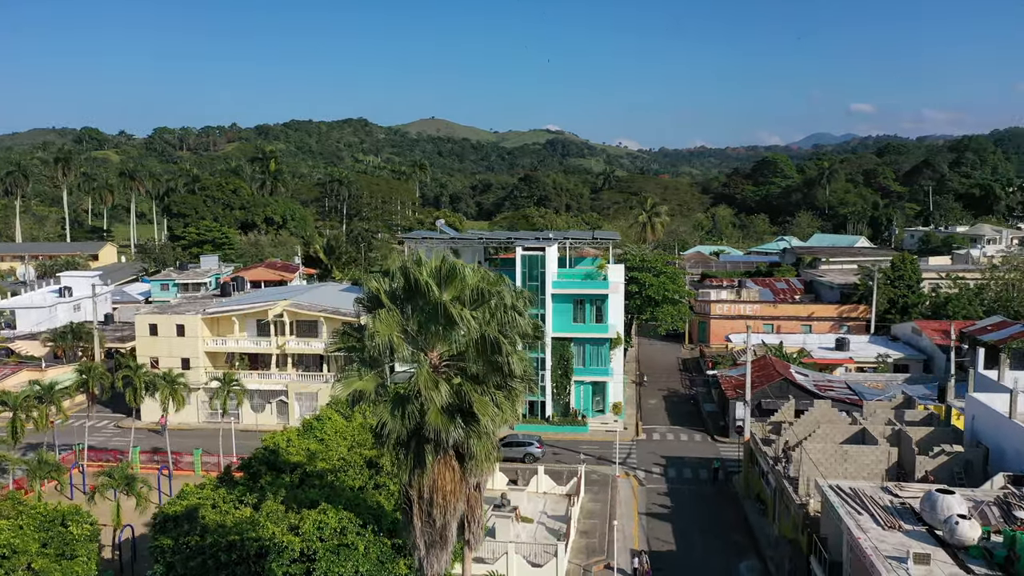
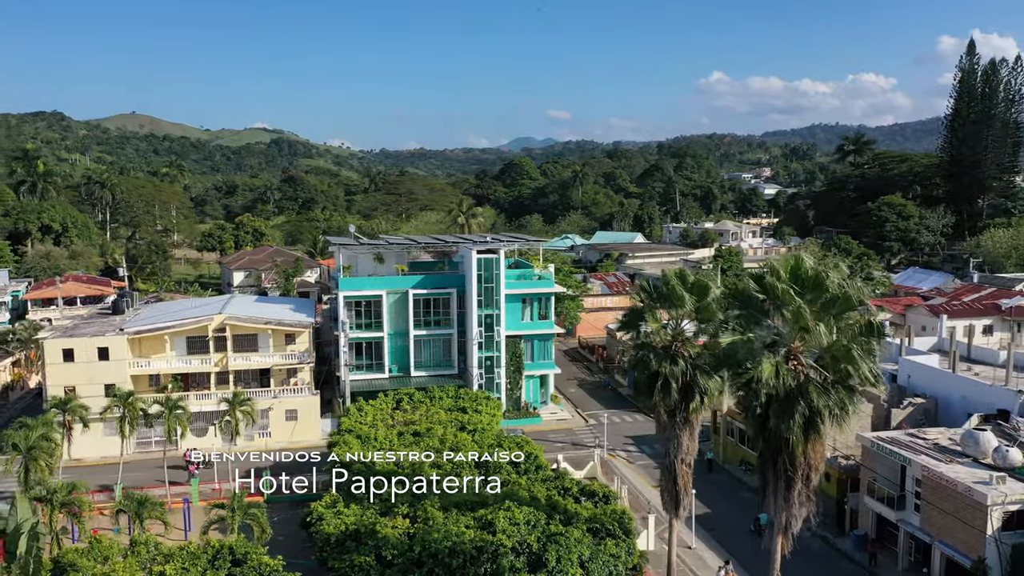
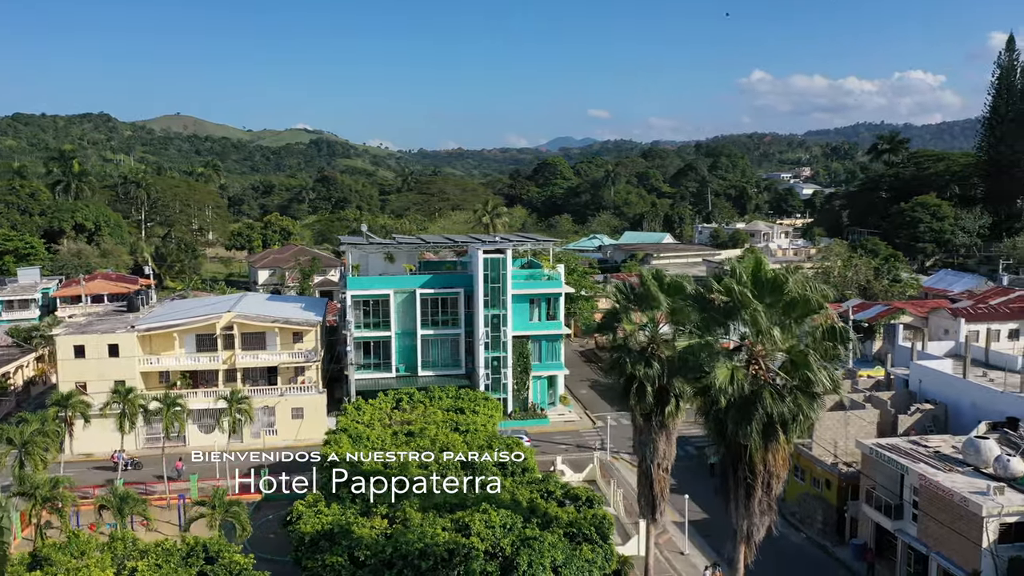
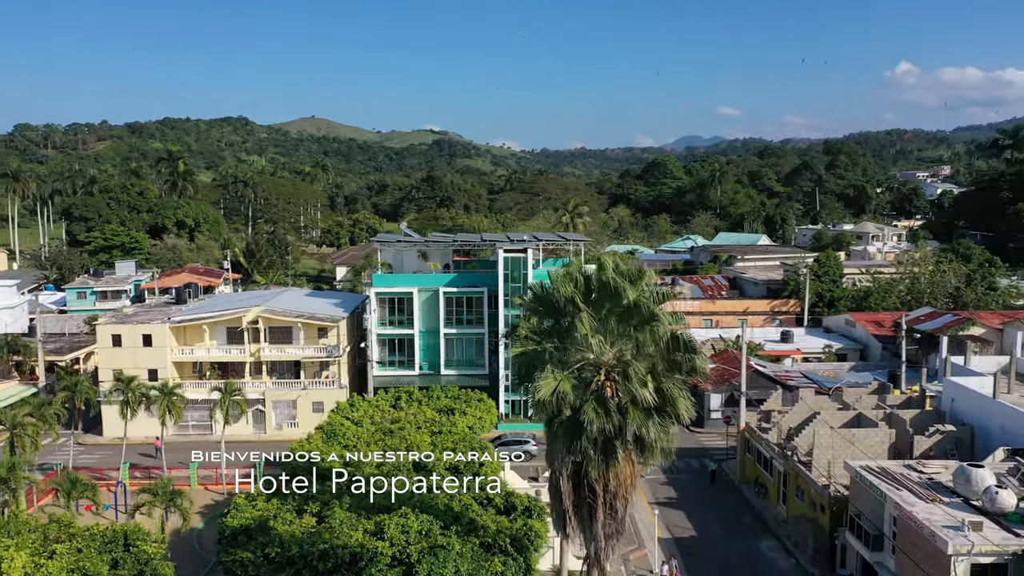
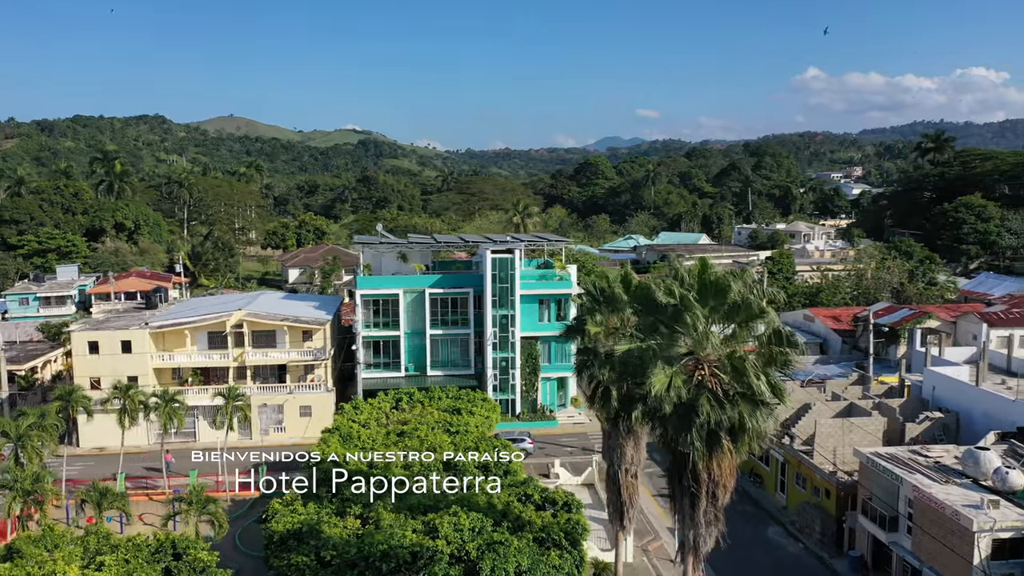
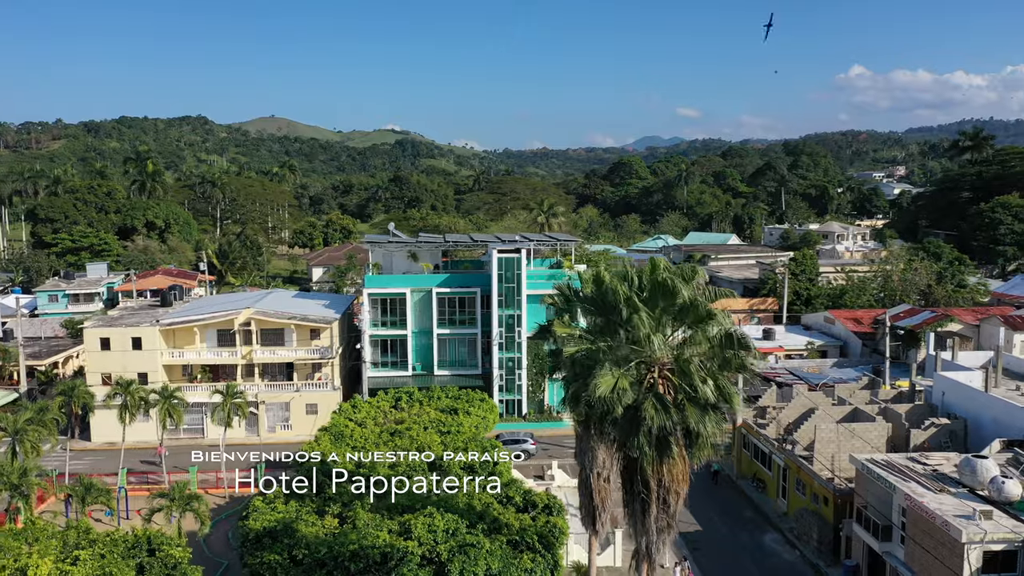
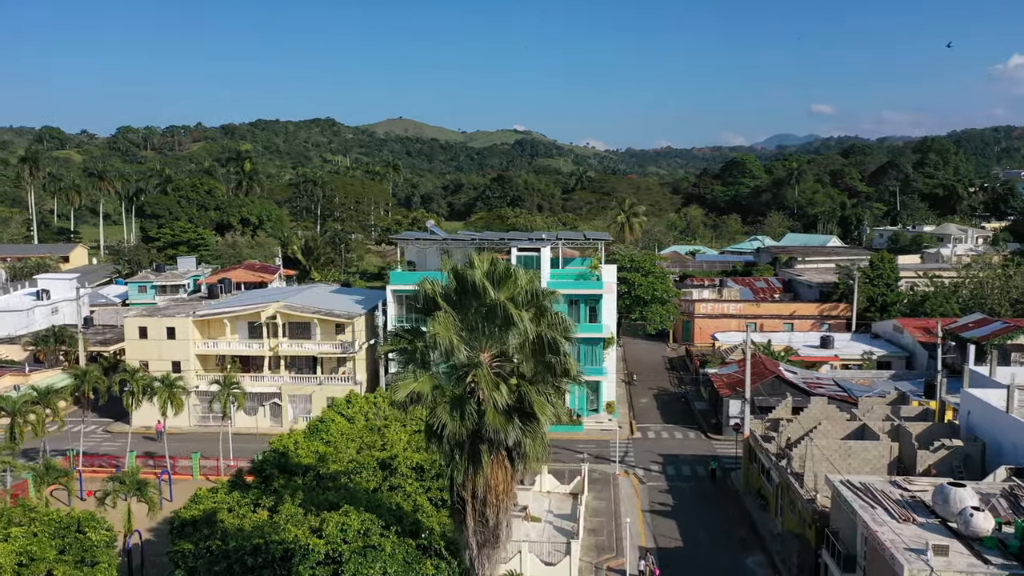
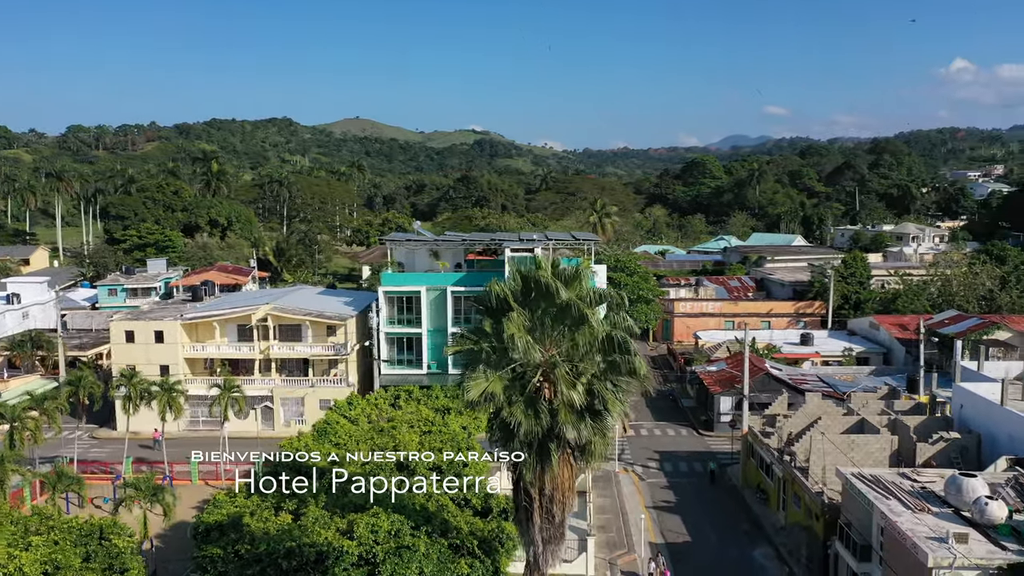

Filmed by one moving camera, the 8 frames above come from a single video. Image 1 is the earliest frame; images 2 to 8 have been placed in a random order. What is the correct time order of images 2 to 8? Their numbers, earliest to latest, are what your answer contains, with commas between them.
7, 8, 4, 6, 5, 3, 2
